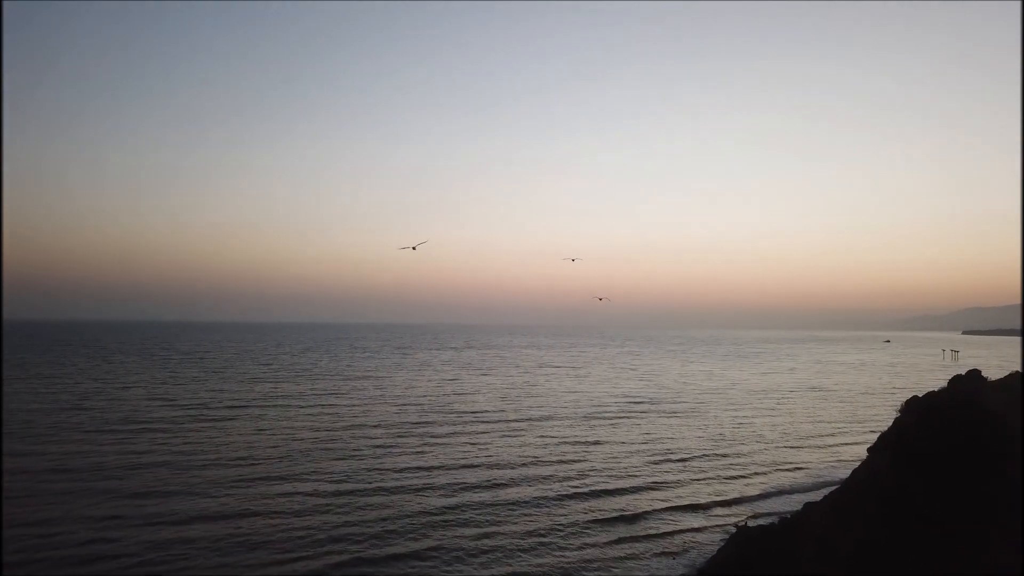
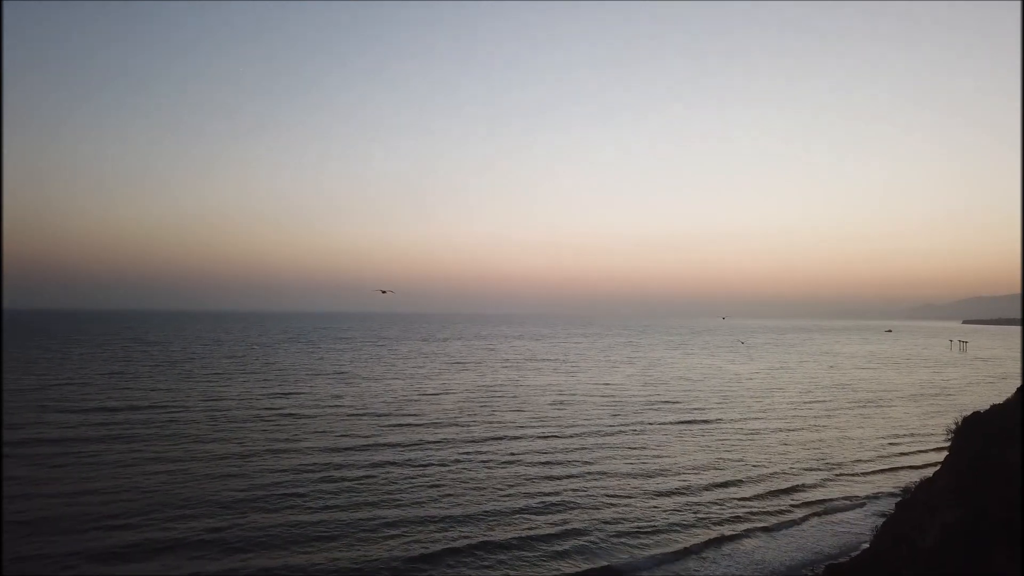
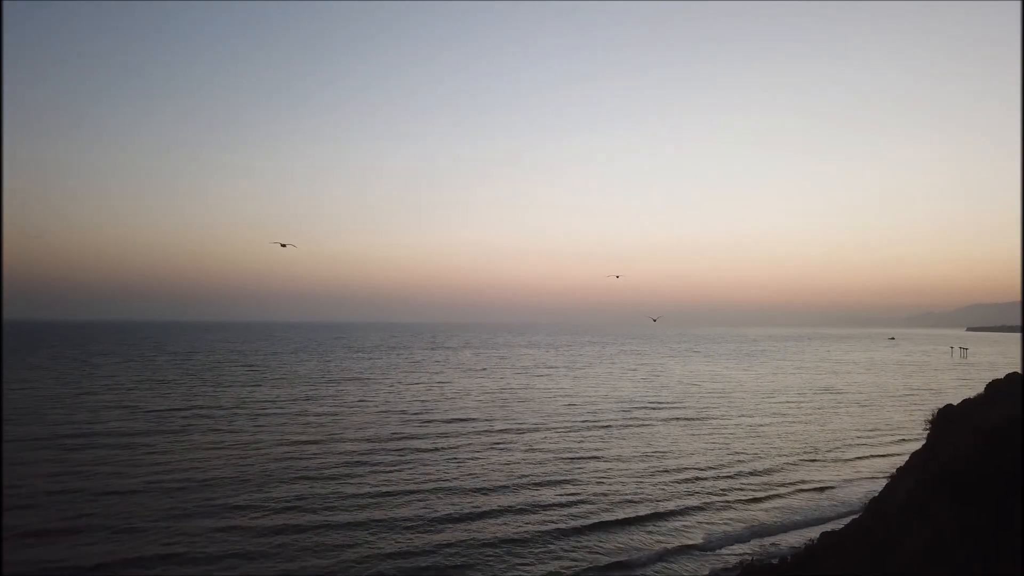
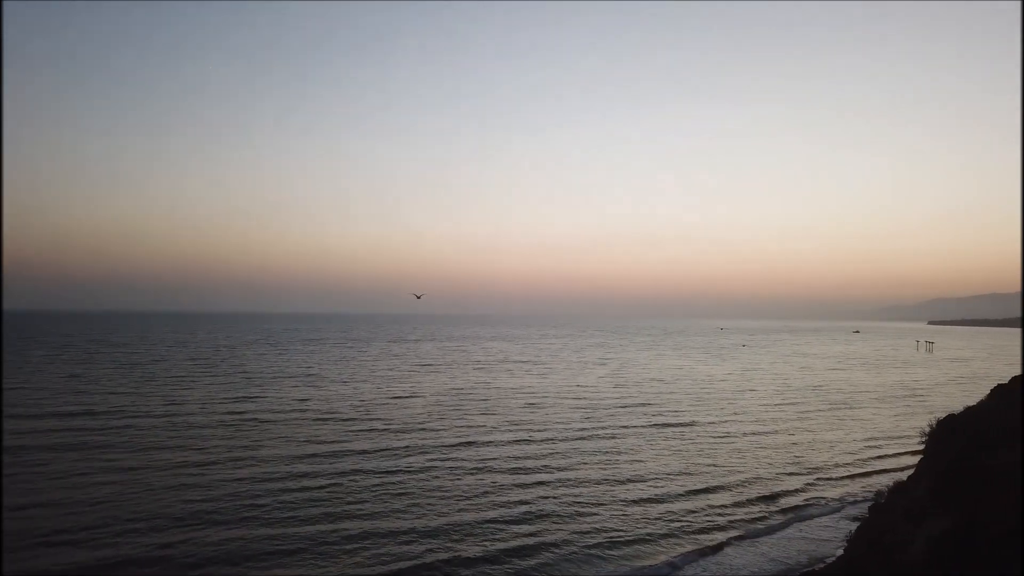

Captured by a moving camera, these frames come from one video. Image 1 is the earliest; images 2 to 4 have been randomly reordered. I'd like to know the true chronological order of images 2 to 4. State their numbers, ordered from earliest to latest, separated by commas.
3, 2, 4
